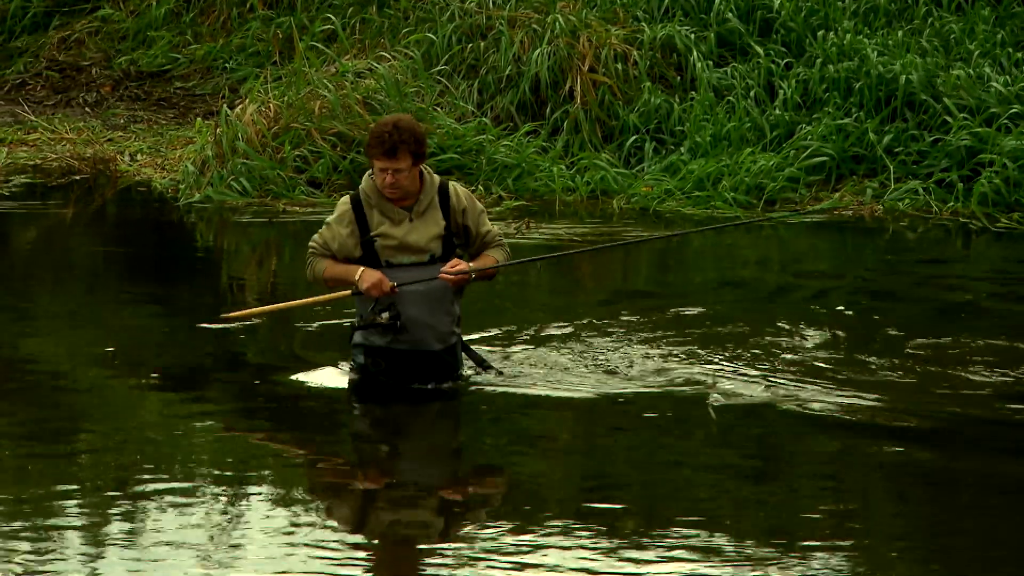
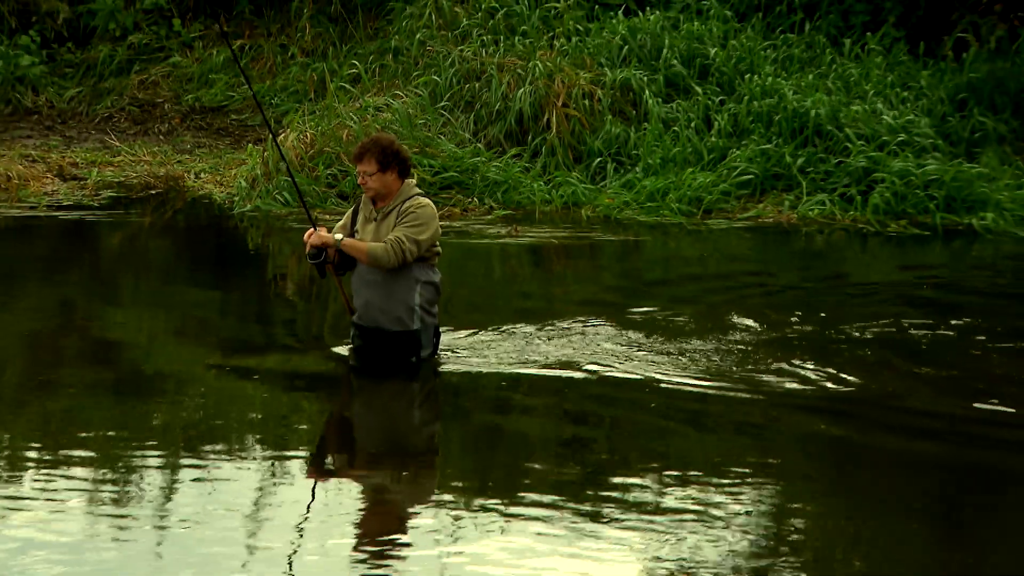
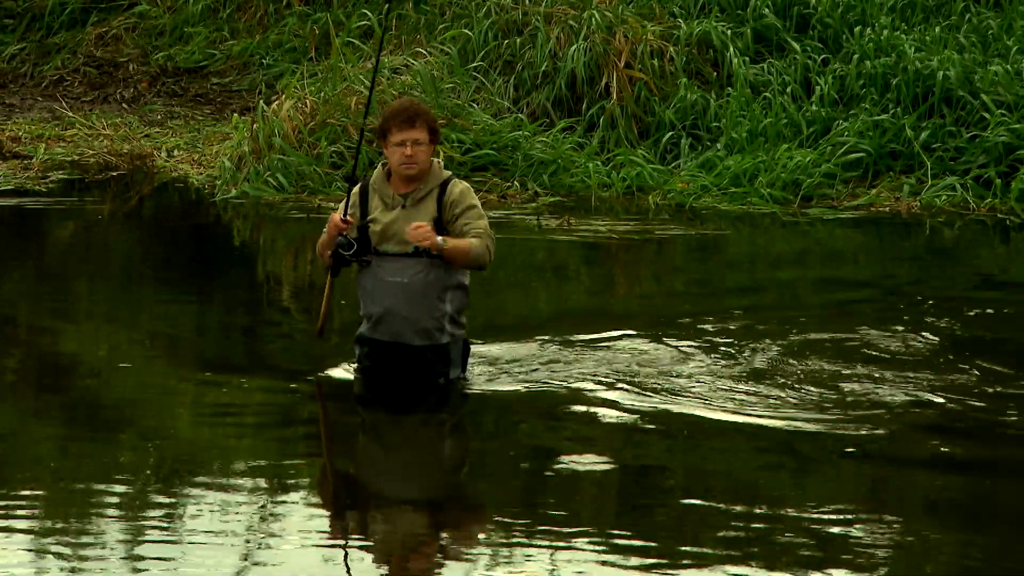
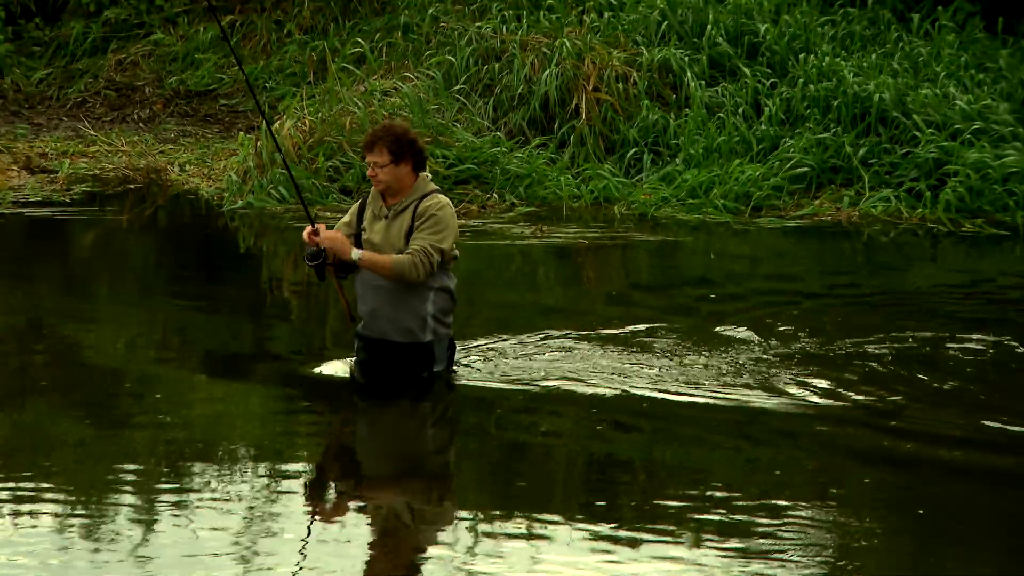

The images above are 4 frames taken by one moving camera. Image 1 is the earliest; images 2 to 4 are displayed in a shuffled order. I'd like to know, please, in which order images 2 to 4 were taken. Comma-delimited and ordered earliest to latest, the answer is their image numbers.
3, 4, 2
